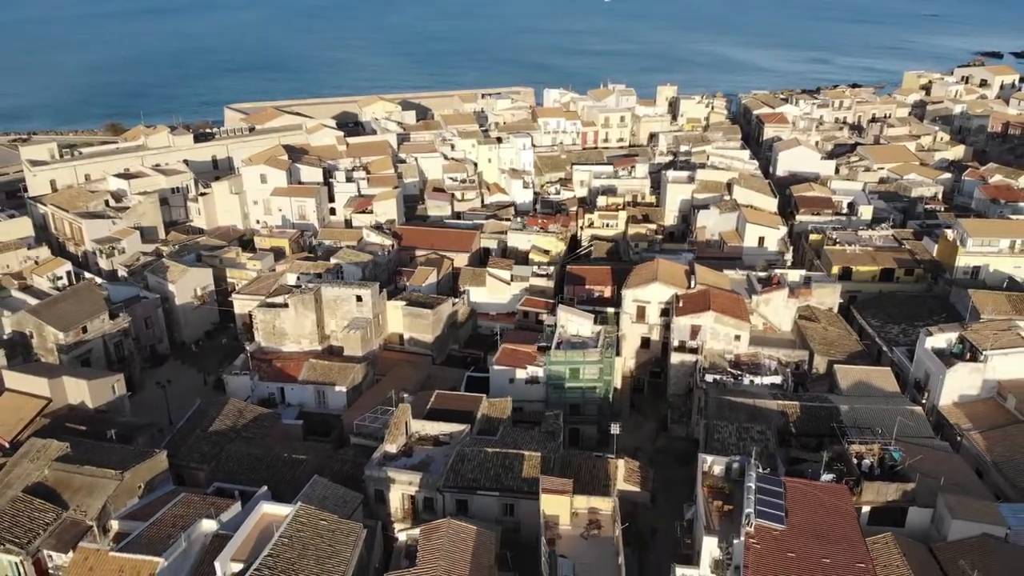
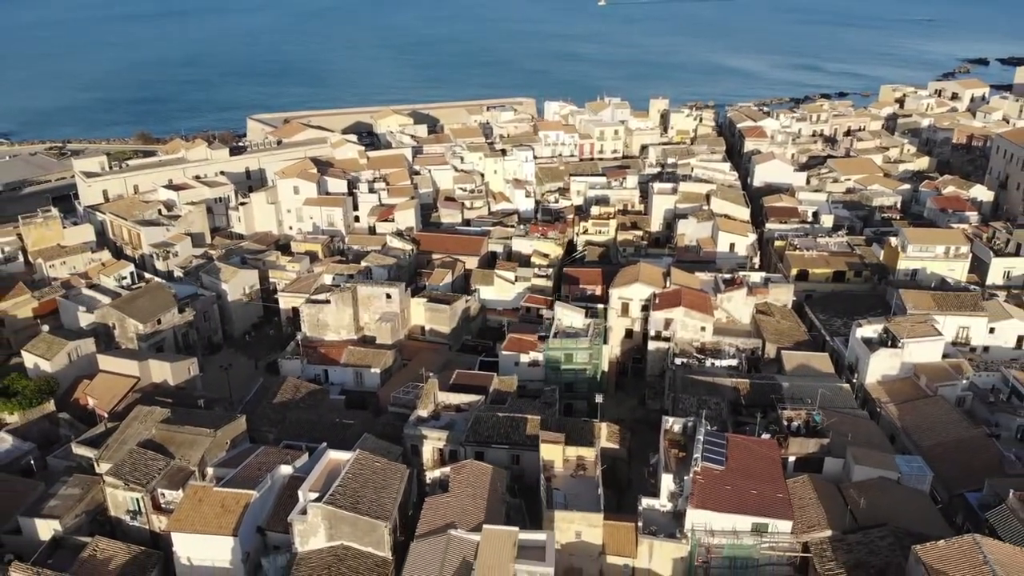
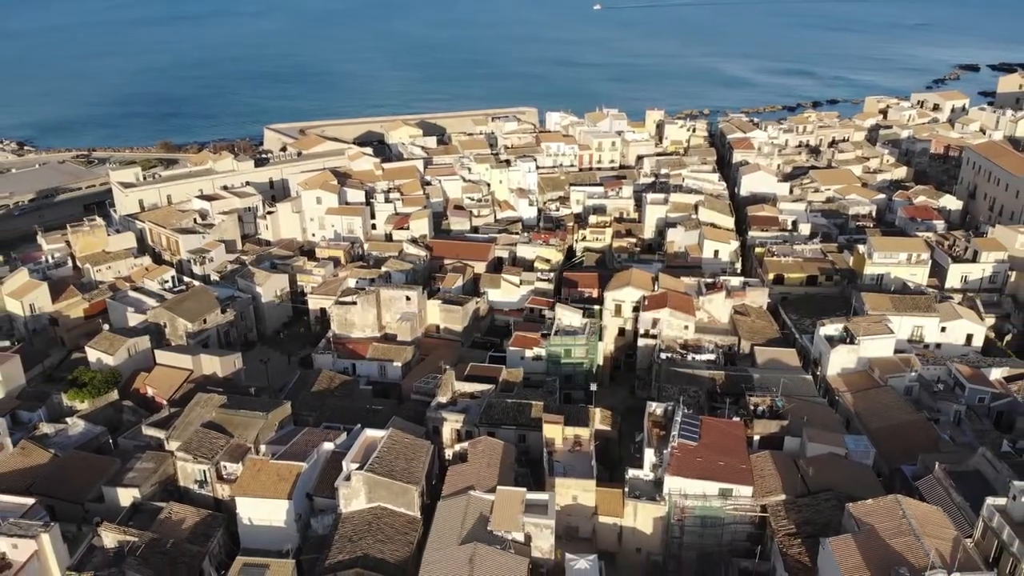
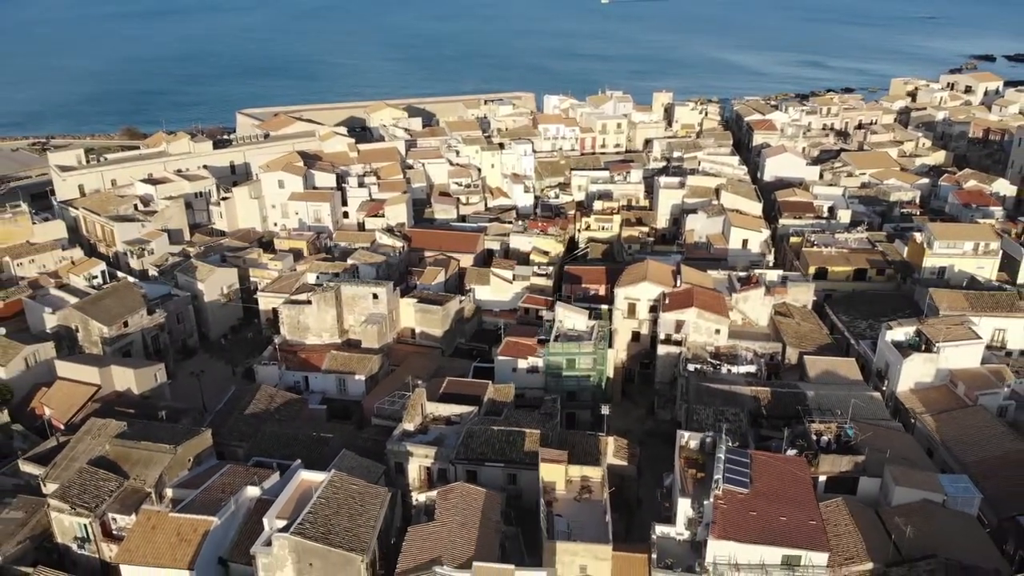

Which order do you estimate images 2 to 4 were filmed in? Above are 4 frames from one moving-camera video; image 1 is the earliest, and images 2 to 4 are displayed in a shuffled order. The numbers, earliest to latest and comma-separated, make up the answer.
4, 2, 3
